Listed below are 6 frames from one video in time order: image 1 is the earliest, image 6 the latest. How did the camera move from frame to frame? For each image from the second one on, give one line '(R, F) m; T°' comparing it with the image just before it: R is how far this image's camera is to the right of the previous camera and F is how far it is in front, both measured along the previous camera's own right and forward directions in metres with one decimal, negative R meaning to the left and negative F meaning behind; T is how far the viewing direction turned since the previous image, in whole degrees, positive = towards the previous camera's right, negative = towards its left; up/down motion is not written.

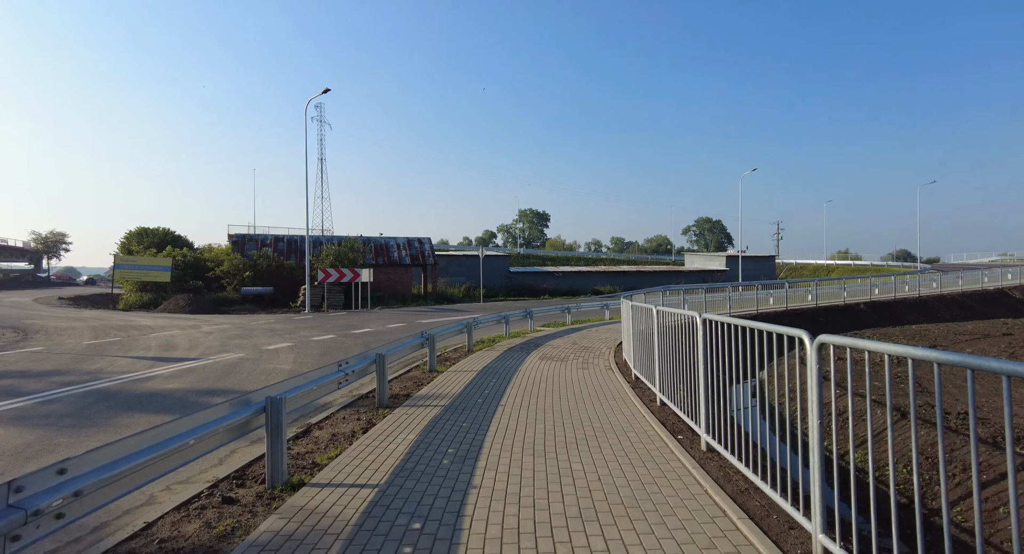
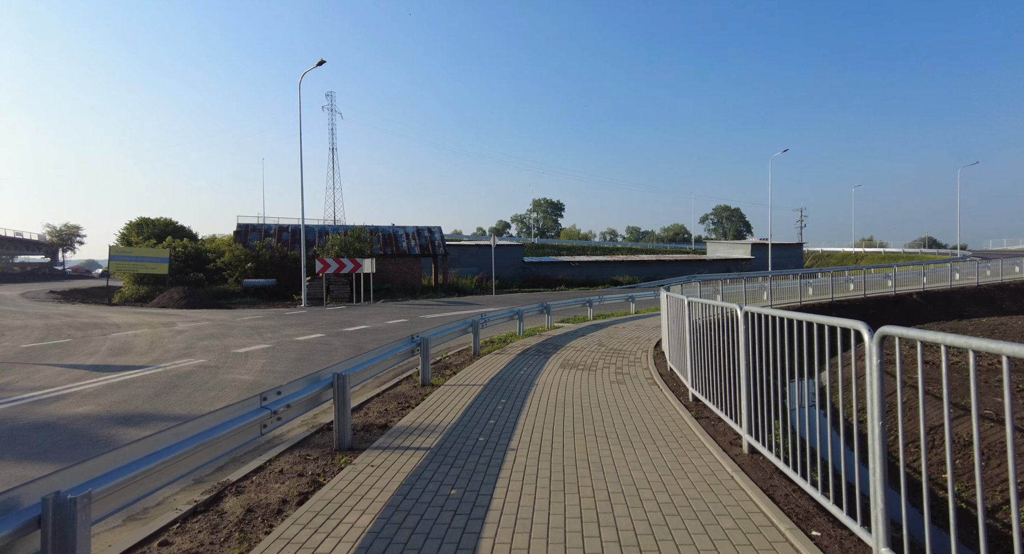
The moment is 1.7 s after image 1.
(0.0, +2.0) m; -2°
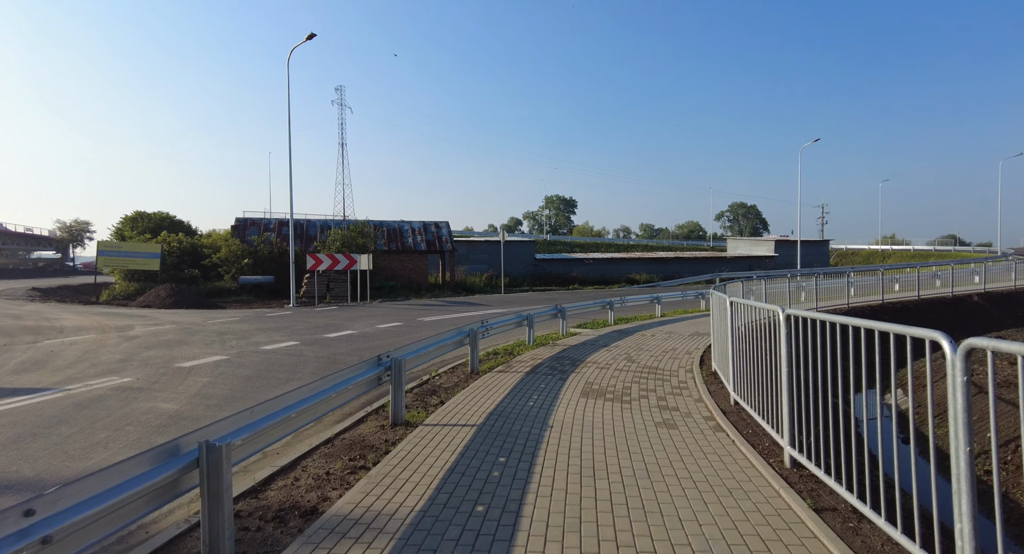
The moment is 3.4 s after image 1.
(+0.1, +2.1) m; -1°
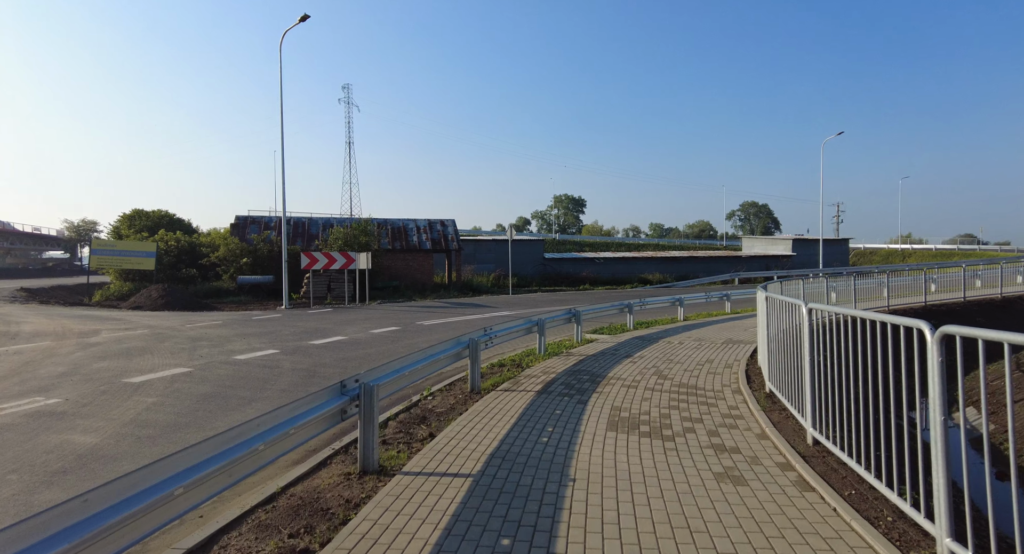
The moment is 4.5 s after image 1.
(0.0, +1.4) m; -1°
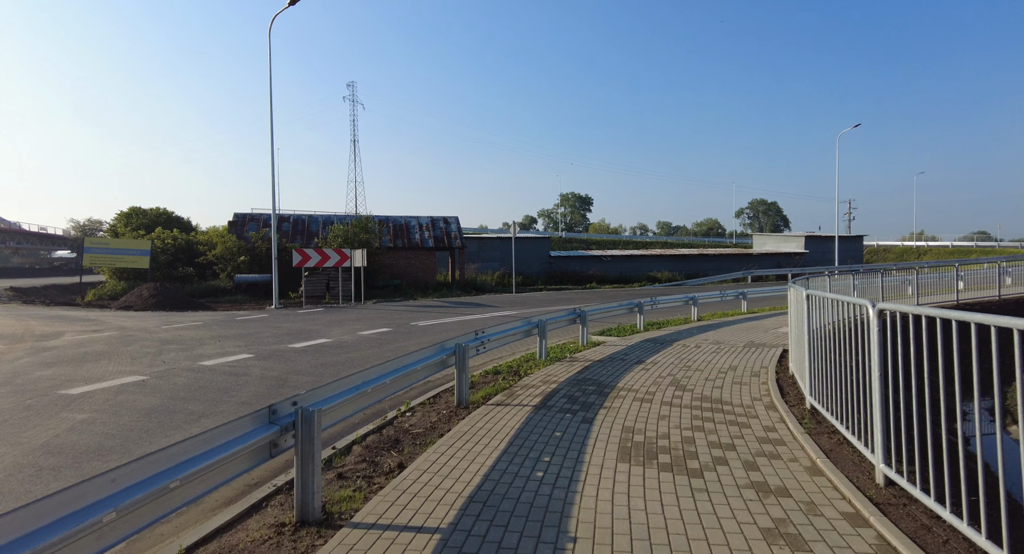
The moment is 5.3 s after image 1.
(+0.2, +1.0) m; -1°
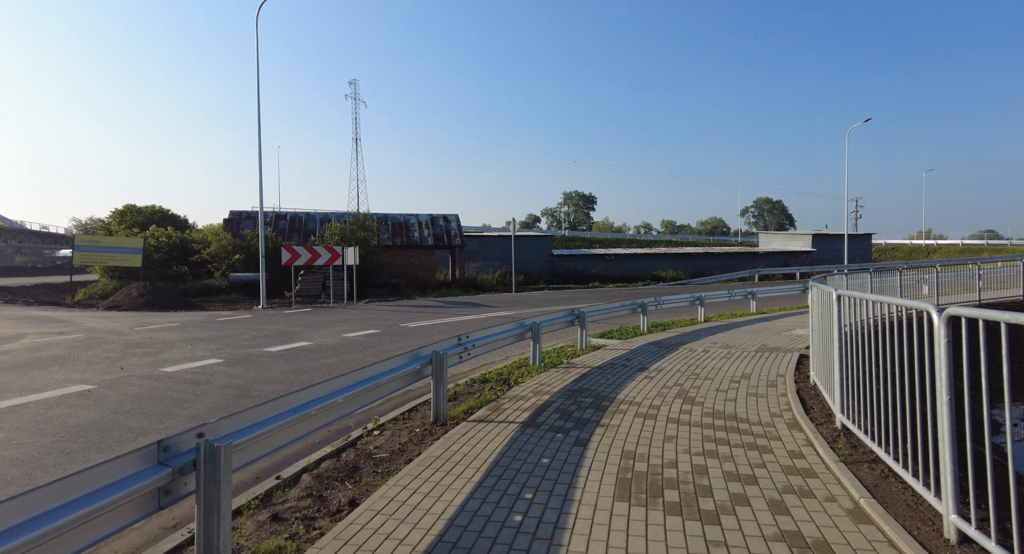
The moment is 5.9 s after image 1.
(+0.2, +0.7) m; 0°
